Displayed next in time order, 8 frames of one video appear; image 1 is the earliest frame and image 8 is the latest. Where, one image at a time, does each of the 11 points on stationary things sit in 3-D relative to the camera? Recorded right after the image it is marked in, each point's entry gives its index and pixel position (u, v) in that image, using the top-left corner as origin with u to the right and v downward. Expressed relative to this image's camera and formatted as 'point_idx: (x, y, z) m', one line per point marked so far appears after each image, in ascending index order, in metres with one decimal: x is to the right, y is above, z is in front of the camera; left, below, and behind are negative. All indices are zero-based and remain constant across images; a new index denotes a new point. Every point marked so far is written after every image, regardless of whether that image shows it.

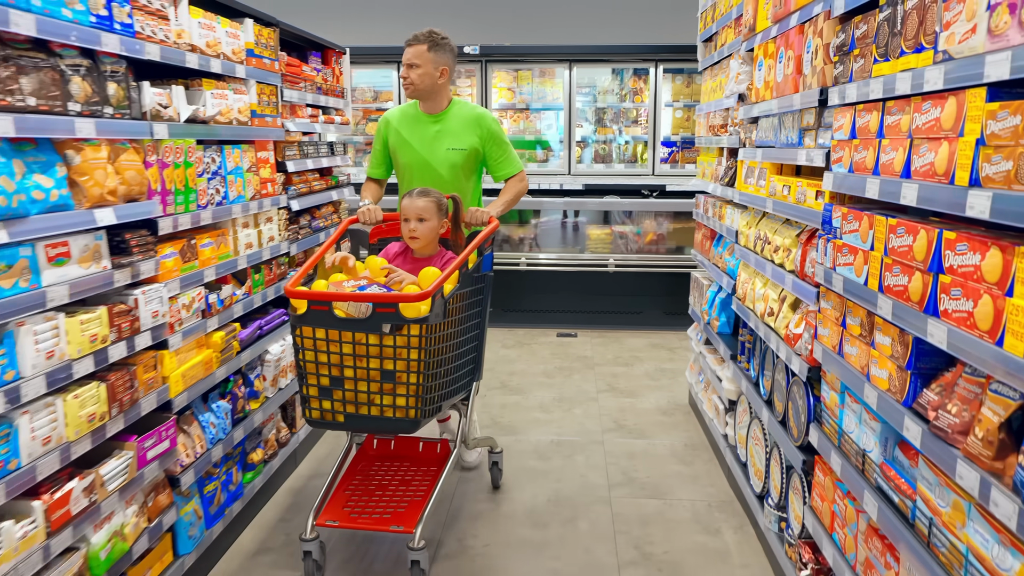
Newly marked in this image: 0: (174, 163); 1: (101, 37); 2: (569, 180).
0: (-1.5, +0.5, +3.3) m
1: (-1.5, +0.9, +2.7) m
2: (+0.6, +1.1, +8.0) m
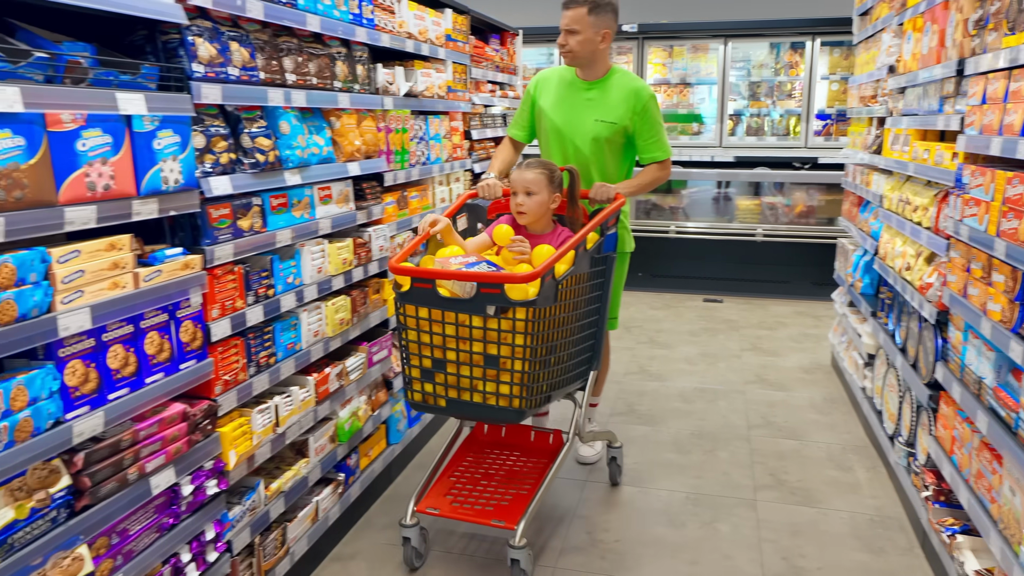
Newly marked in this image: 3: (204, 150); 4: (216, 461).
0: (-0.6, +0.9, +4.1) m
1: (-0.7, +1.2, +3.5) m
2: (+2.3, +1.5, +8.4) m
3: (-1.0, +0.5, +2.6) m
4: (-1.0, -0.6, +2.7) m
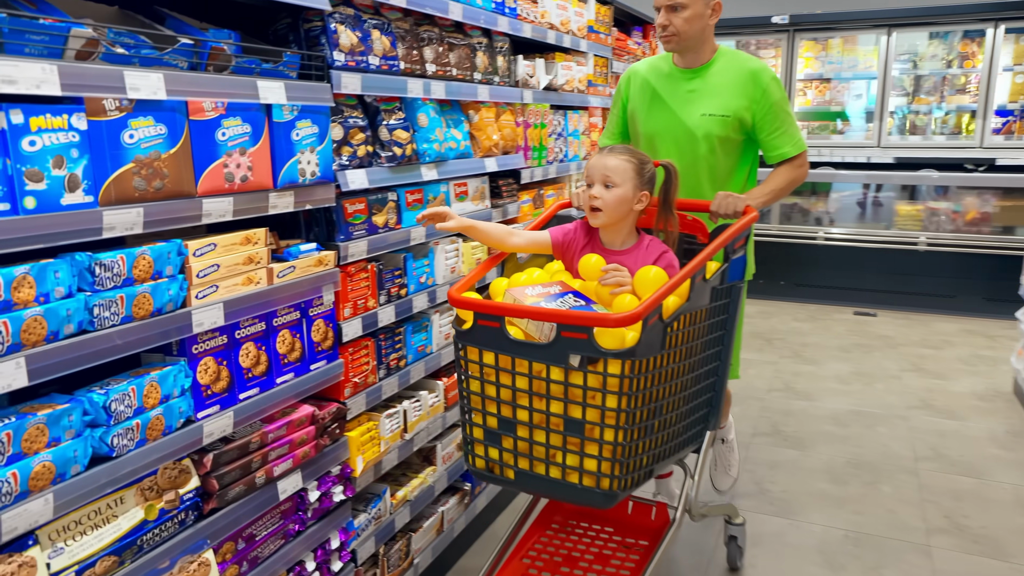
0: (+0.1, +0.8, +3.9) m
1: (-0.1, +1.2, +3.4) m
2: (+3.7, +1.4, +7.6) m
3: (-0.6, +0.5, +2.5) m
4: (-0.6, -0.6, +2.5) m
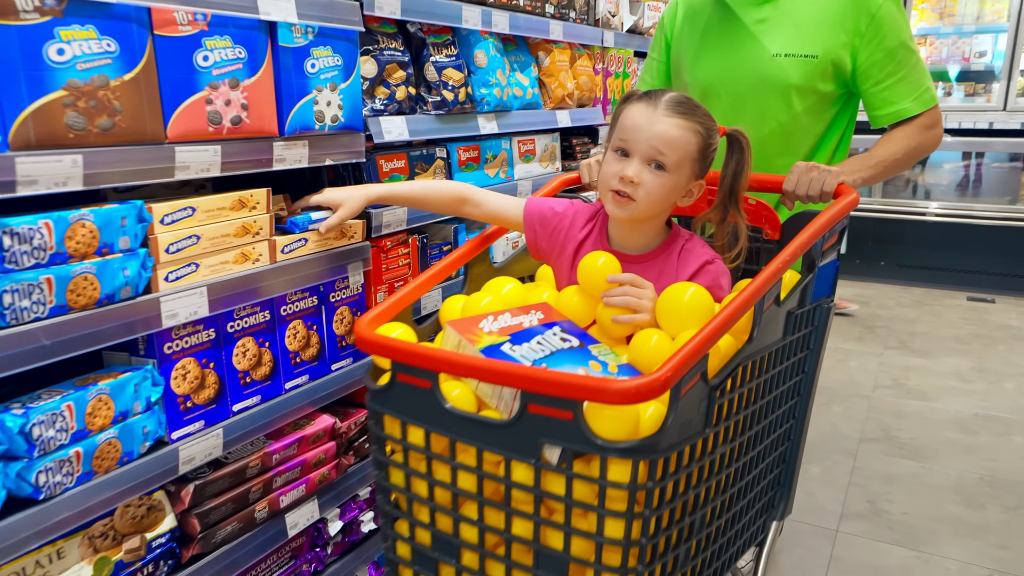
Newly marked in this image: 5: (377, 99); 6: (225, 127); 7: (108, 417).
0: (+0.5, +0.9, +3.3) m
1: (+0.2, +1.3, +2.8) m
2: (+4.3, +1.5, +6.7) m
3: (-0.3, +0.5, +1.9) m
4: (-0.4, -0.5, +2.0) m
5: (-0.3, +0.5, +2.0) m
6: (-0.6, +0.3, +1.5) m
7: (-0.7, -0.2, +1.3) m
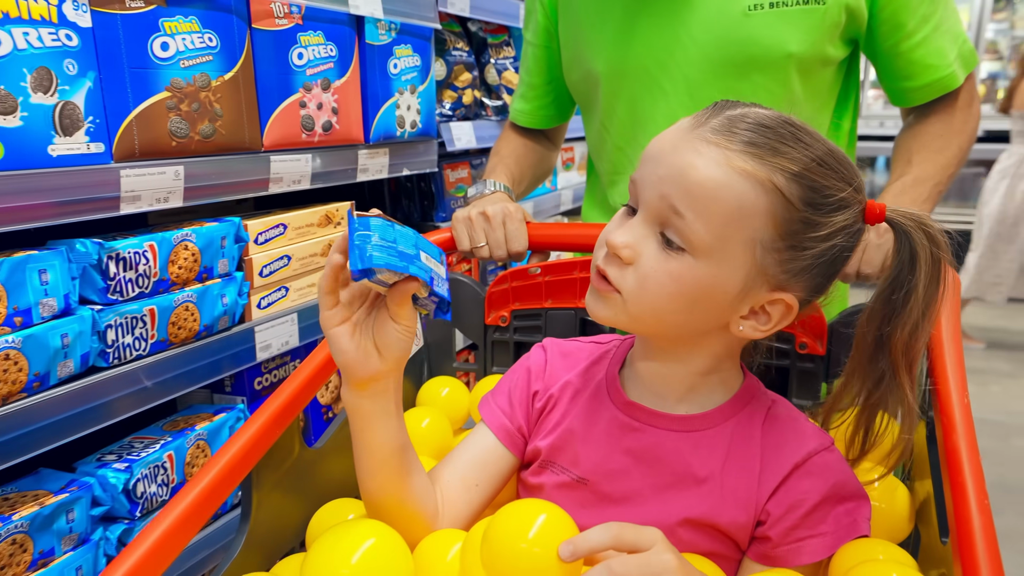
0: (+0.5, +0.9, +3.2) m
1: (+0.3, +1.2, +2.7) m
2: (+4.2, +1.5, +6.9) m
3: (-0.2, +0.5, +1.8) m
4: (-0.2, -0.6, +1.9) m
5: (-0.2, +0.4, +1.8) m
6: (-0.3, +0.3, +1.3) m
7: (-0.5, -0.3, +1.2) m
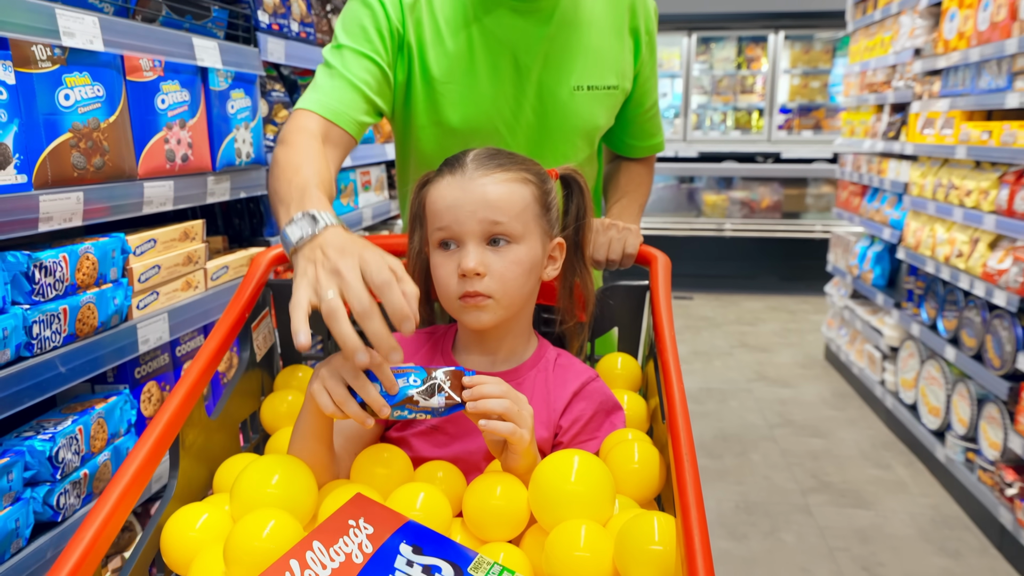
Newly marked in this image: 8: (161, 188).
0: (-0.5, +0.9, +3.7) m
1: (-0.5, +1.2, +3.1) m
2: (+1.9, +1.5, +8.2) m
3: (-0.7, +0.5, +2.1) m
4: (-0.7, -0.6, +2.2) m
5: (-0.7, +0.4, +2.1) m
6: (-0.7, +0.3, +1.6) m
7: (-0.8, -0.3, +1.4) m
8: (-0.7, +0.2, +1.6) m
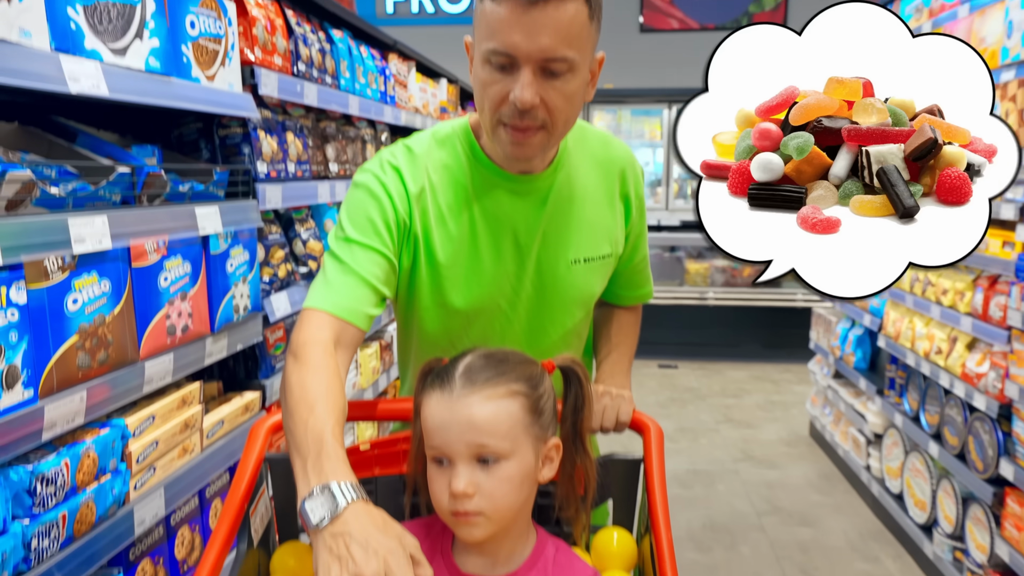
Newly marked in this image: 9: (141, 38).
0: (-0.5, +0.4, +3.7) m
1: (-0.5, +0.7, +3.2) m
2: (+1.8, +0.8, +8.4) m
3: (-0.7, +0.1, +2.2) m
4: (-0.7, -1.0, +2.2) m
5: (-0.7, 0.0, +2.2) m
6: (-0.7, -0.1, +1.7) m
7: (-0.8, -0.6, +1.4) m
8: (-0.7, -0.2, +1.6) m
9: (-0.7, +0.5, +1.5) m
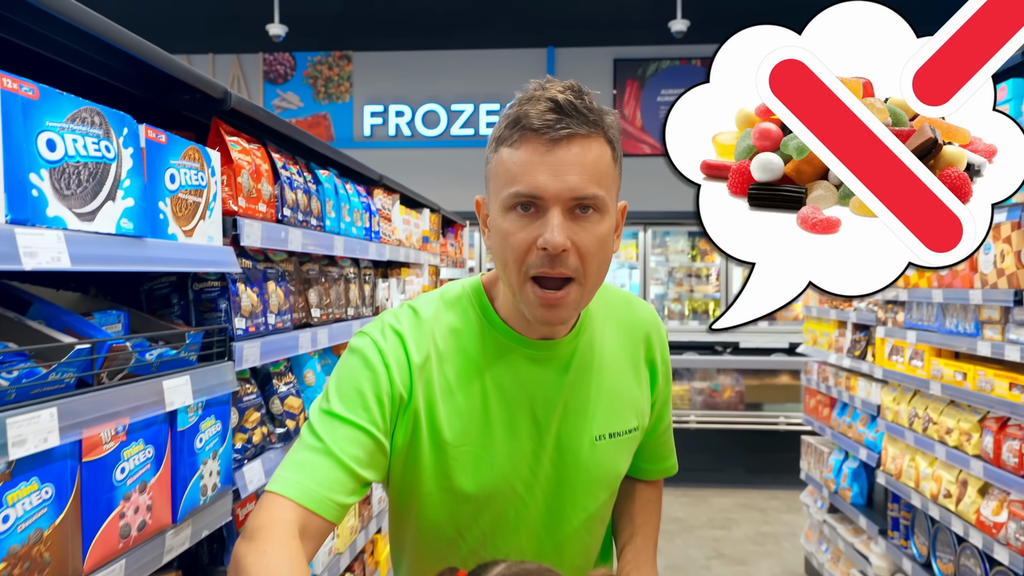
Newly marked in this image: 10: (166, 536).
0: (-0.6, -0.3, +3.5) m
1: (-0.6, +0.2, +3.0) m
2: (+1.5, -0.6, +8.3) m
3: (-0.7, -0.4, +1.9) m
4: (-0.7, -1.4, +1.8) m
5: (-0.7, -0.4, +1.9) m
6: (-0.7, -0.5, +1.4) m
7: (-0.7, -0.9, +1.1) m
8: (-0.7, -0.5, +1.3) m
9: (-0.7, +0.2, +1.4) m
10: (-0.7, -0.5, +1.5) m
